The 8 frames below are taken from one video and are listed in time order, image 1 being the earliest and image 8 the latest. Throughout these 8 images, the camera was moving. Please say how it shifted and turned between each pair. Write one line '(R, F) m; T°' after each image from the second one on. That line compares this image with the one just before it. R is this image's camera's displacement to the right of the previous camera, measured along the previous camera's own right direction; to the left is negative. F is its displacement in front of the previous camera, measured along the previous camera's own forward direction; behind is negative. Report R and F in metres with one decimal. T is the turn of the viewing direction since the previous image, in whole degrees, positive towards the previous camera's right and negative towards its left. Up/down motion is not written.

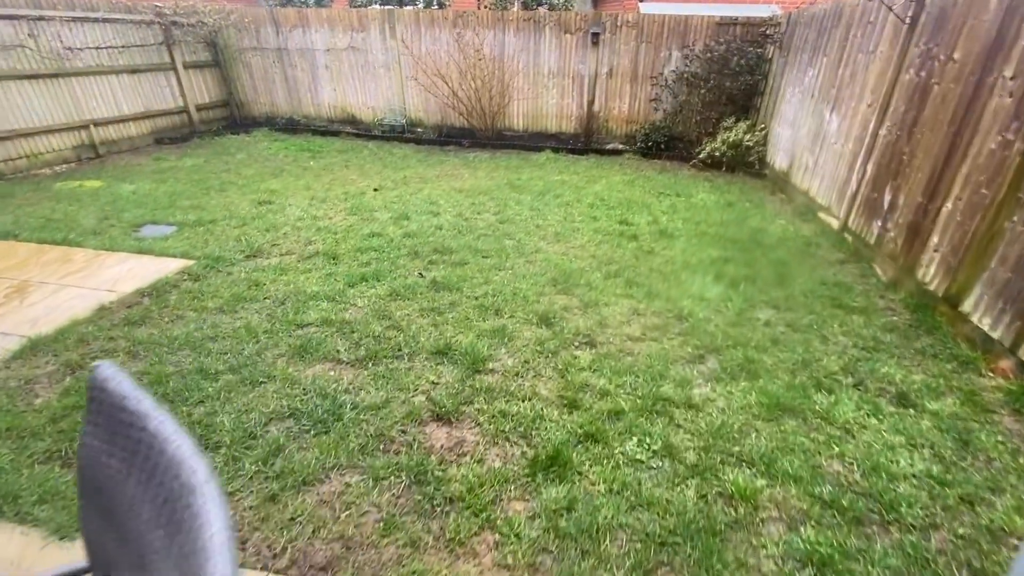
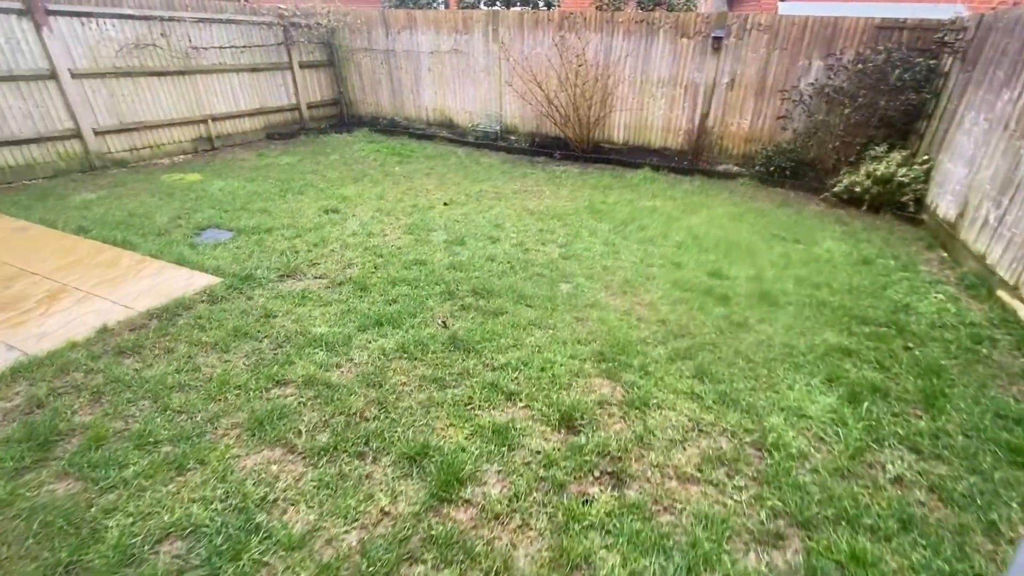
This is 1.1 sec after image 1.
(+0.3, +0.6) m; -12°
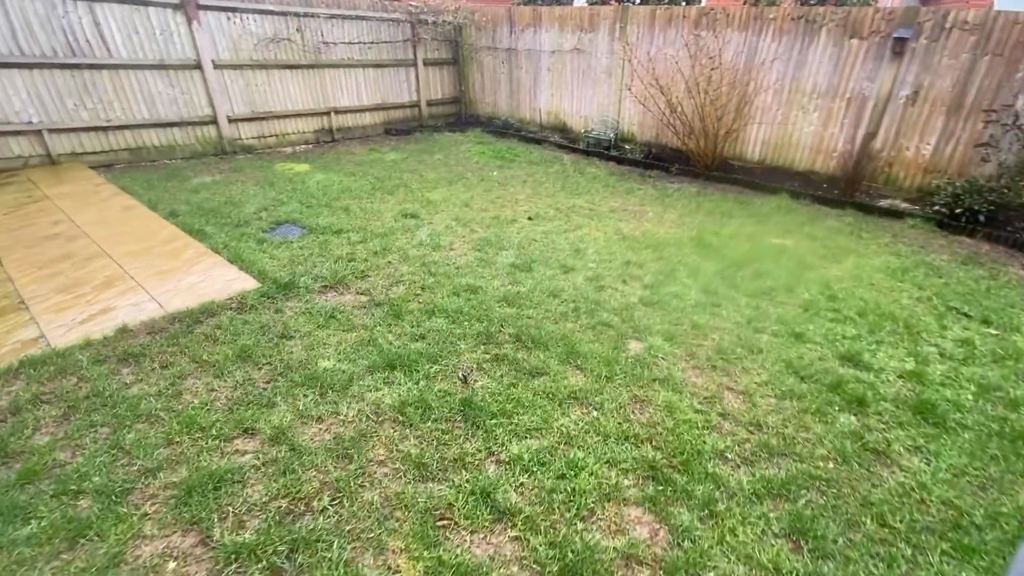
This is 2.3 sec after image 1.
(+0.3, +0.6) m; -13°
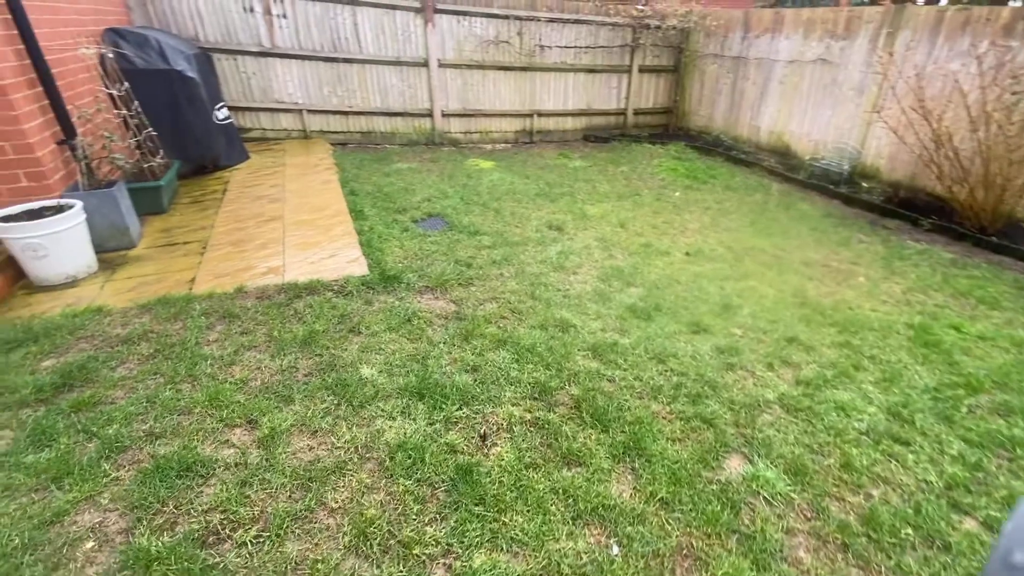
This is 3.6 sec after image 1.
(+0.5, +0.5) m; -23°
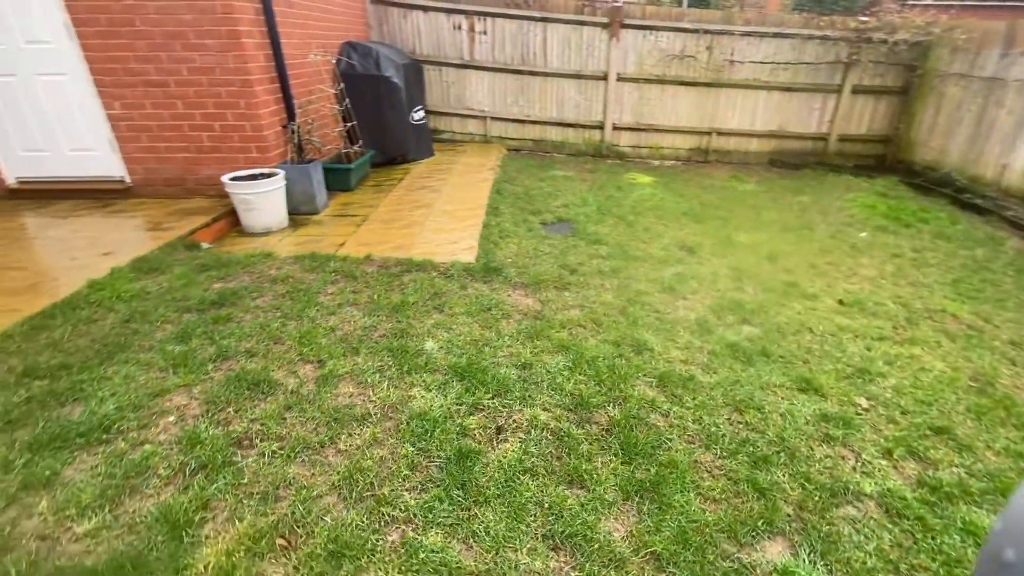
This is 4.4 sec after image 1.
(+0.5, +0.1) m; -21°
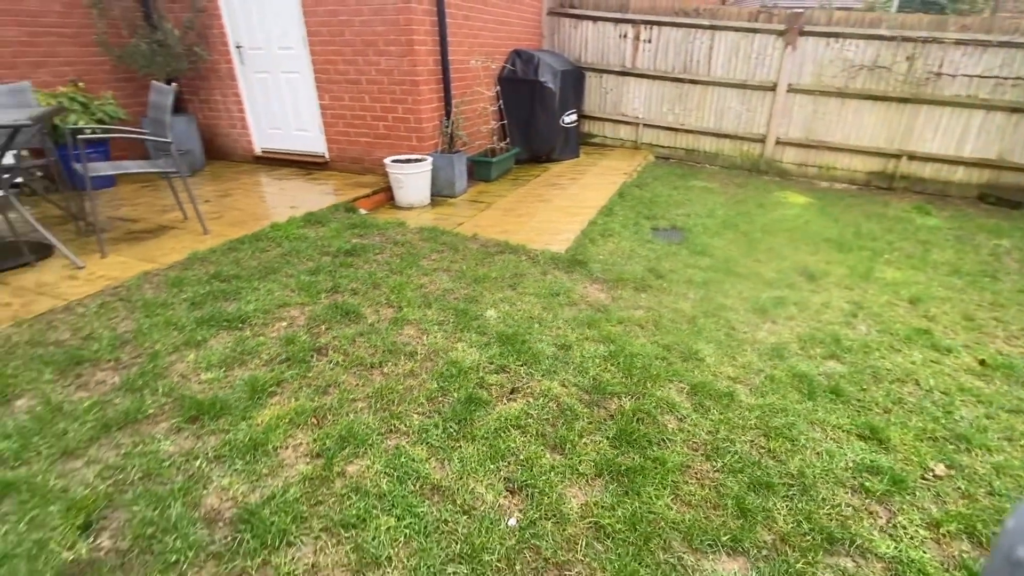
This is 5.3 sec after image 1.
(+0.5, -0.1) m; -19°
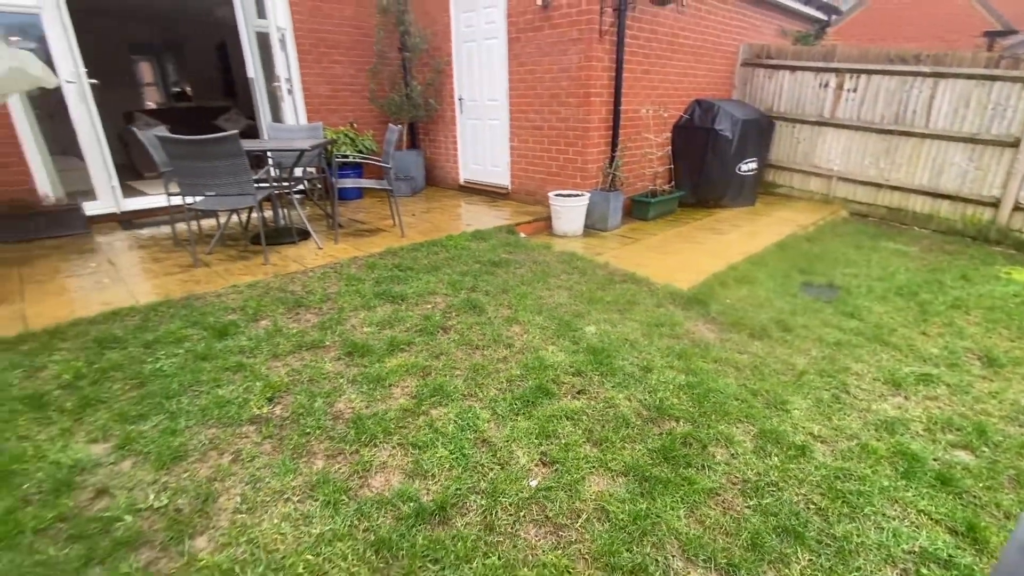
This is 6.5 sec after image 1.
(+0.5, -0.3) m; -22°
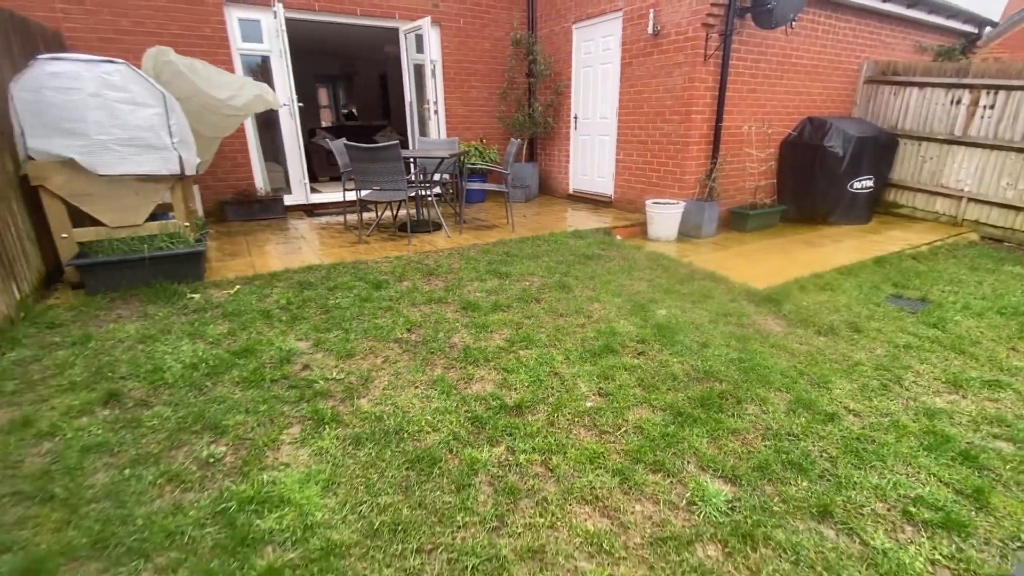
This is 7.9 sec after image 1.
(+0.2, -0.6) m; -13°
